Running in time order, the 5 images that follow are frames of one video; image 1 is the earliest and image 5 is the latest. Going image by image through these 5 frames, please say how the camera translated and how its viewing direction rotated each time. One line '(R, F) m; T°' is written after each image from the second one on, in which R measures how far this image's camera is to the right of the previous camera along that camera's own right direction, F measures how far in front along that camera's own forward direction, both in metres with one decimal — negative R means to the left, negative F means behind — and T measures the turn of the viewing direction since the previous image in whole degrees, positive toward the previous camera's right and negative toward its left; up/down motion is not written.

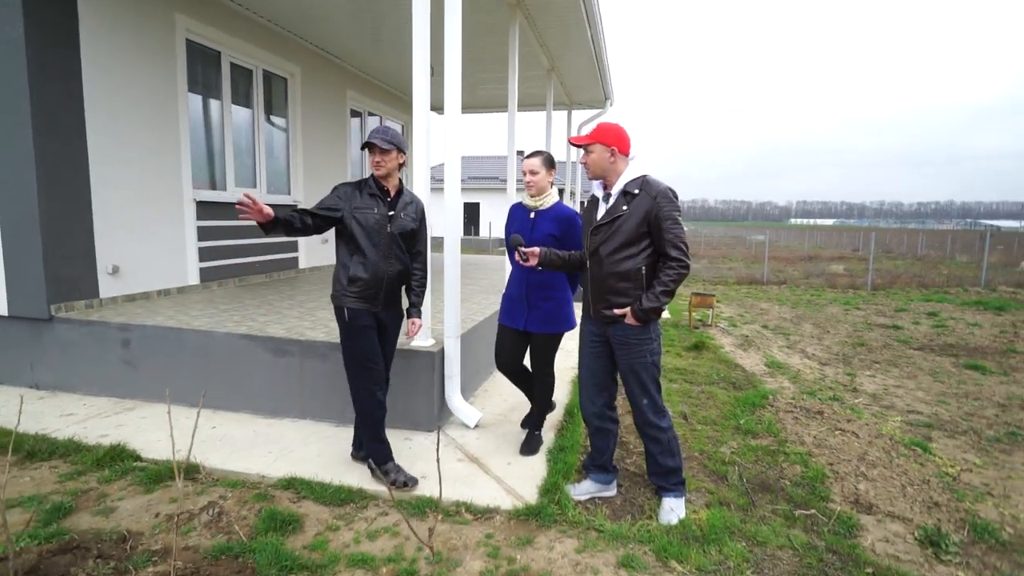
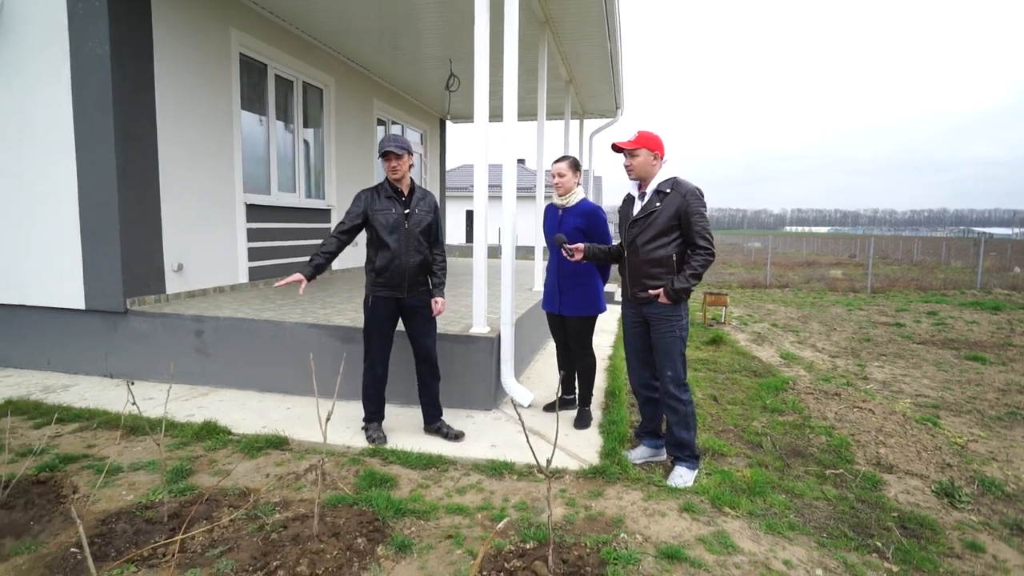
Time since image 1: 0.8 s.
(-0.4, -0.3) m; 0°
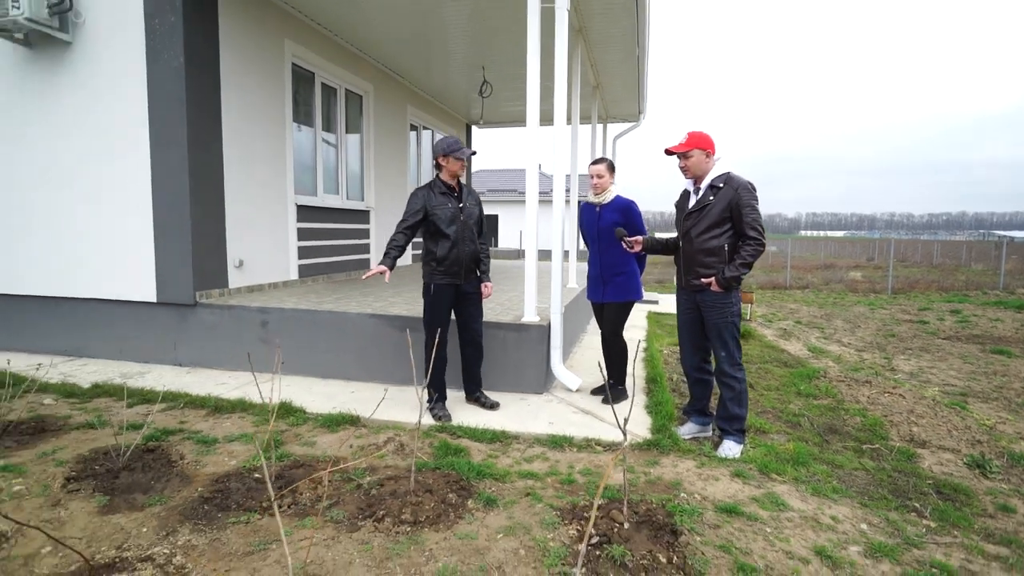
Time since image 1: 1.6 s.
(-0.3, -0.3) m; -1°
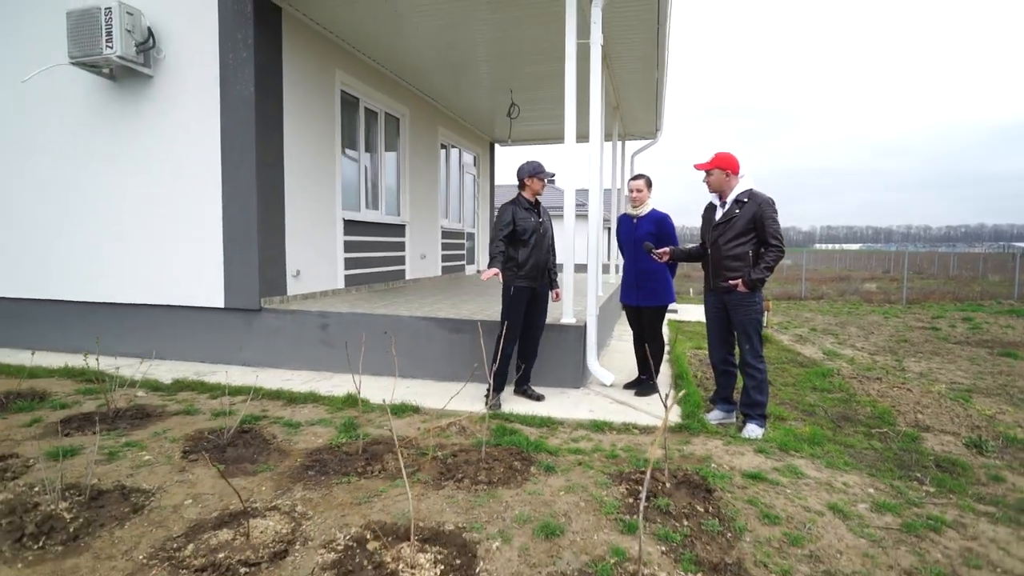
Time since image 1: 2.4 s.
(-0.2, -0.4) m; -1°
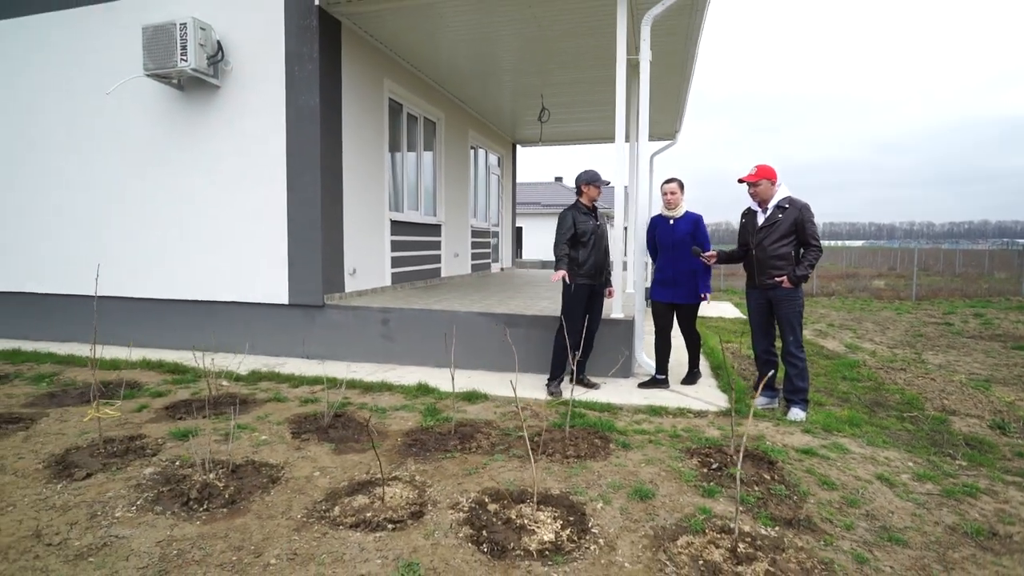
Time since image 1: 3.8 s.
(-0.5, -0.4) m; 0°
